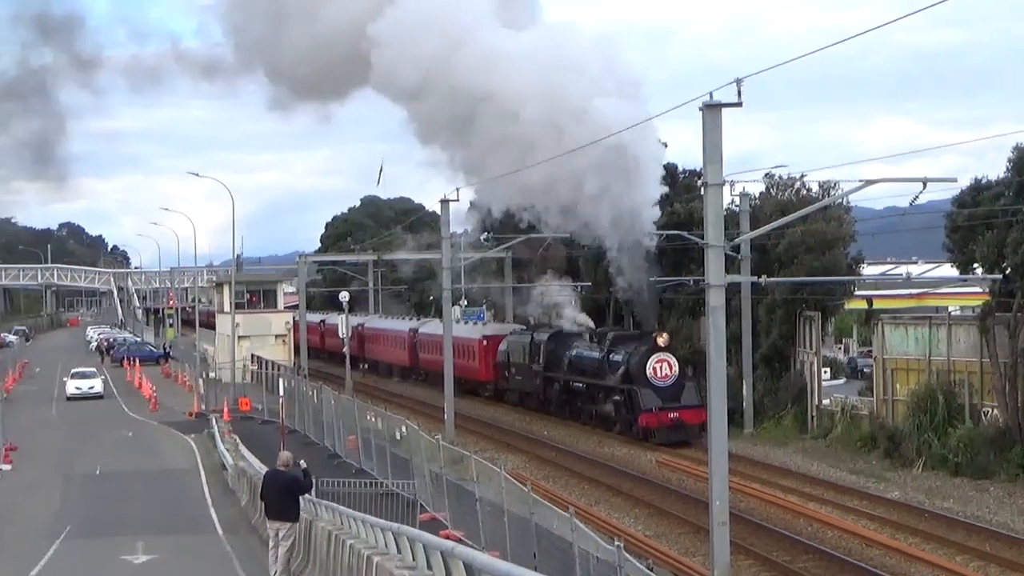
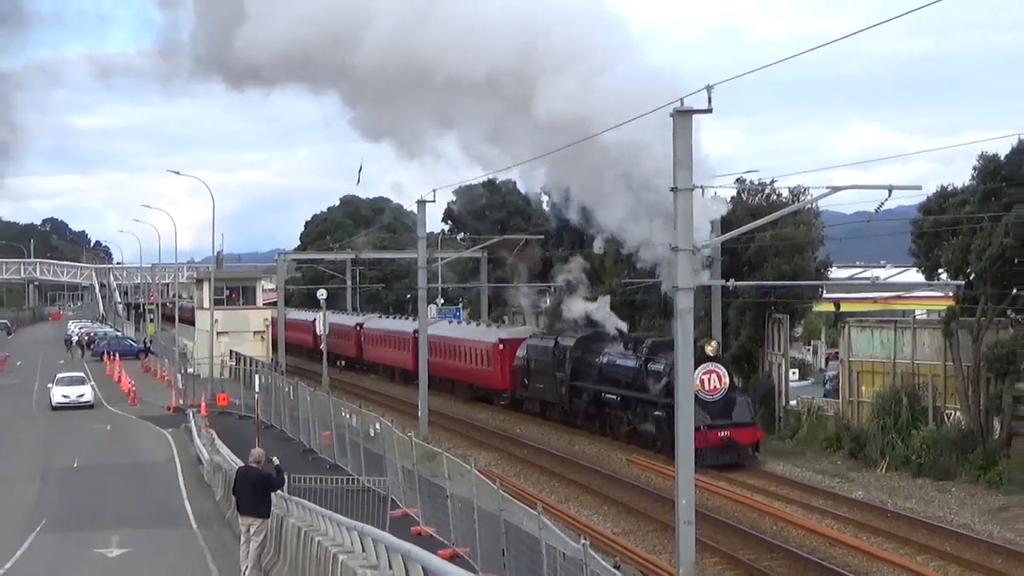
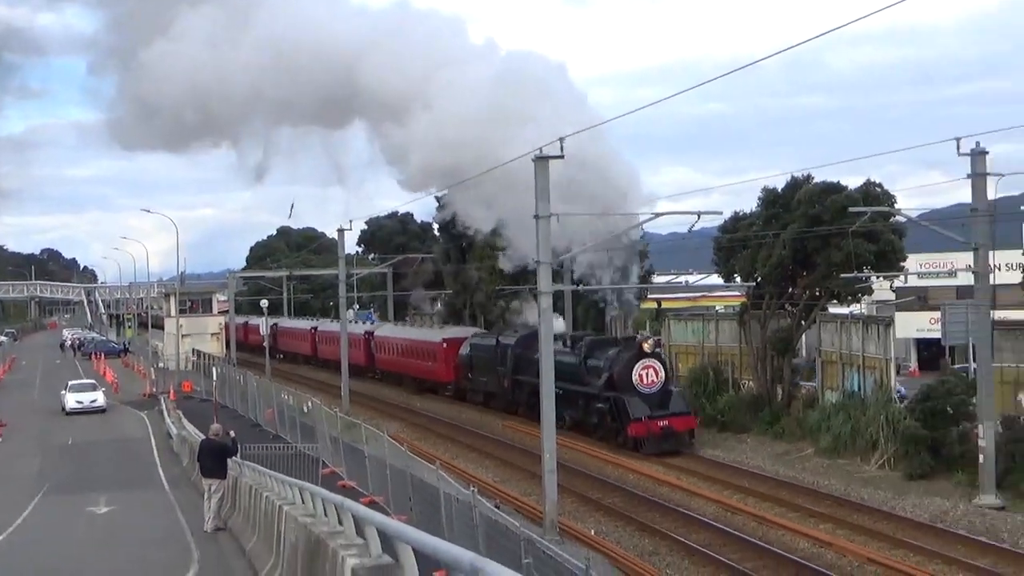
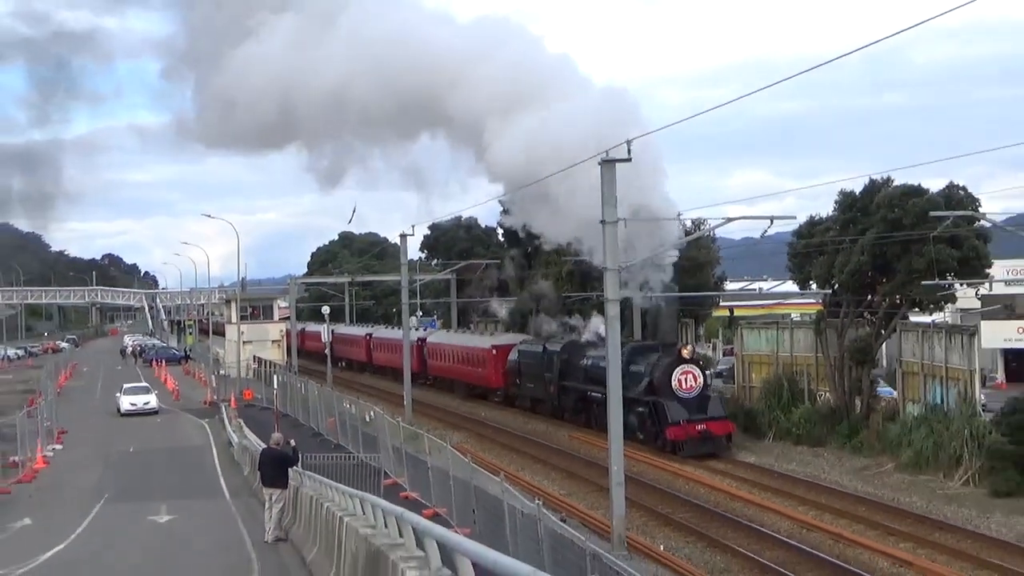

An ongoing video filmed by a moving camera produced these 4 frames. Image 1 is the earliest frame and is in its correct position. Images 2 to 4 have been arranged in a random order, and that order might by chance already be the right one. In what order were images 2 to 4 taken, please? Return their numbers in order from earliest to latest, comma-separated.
2, 4, 3
